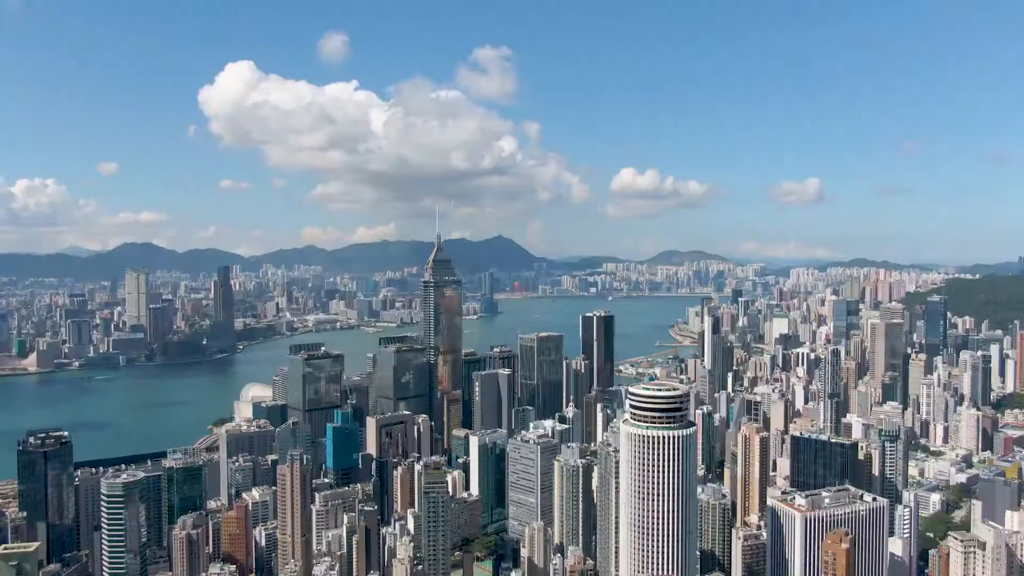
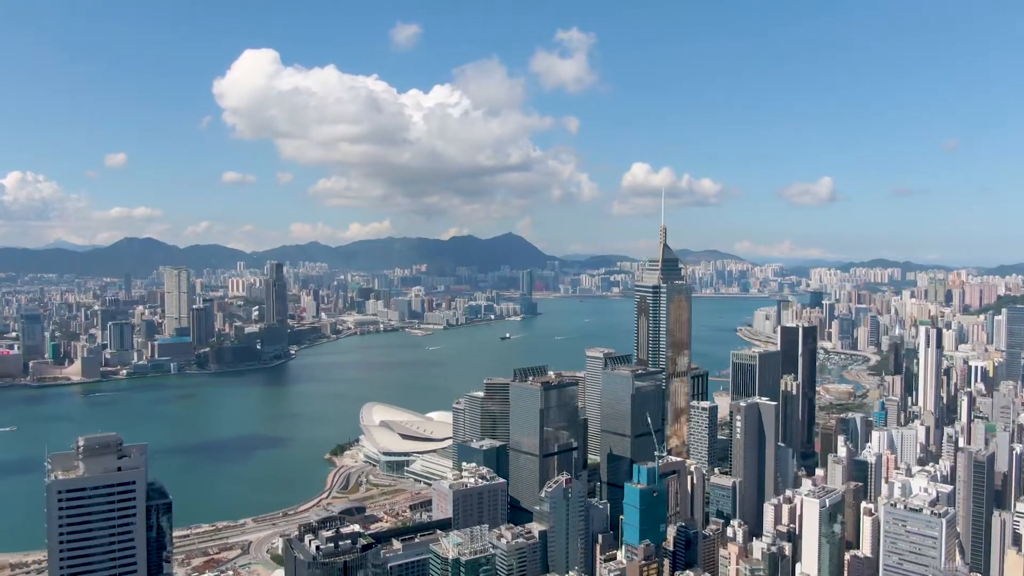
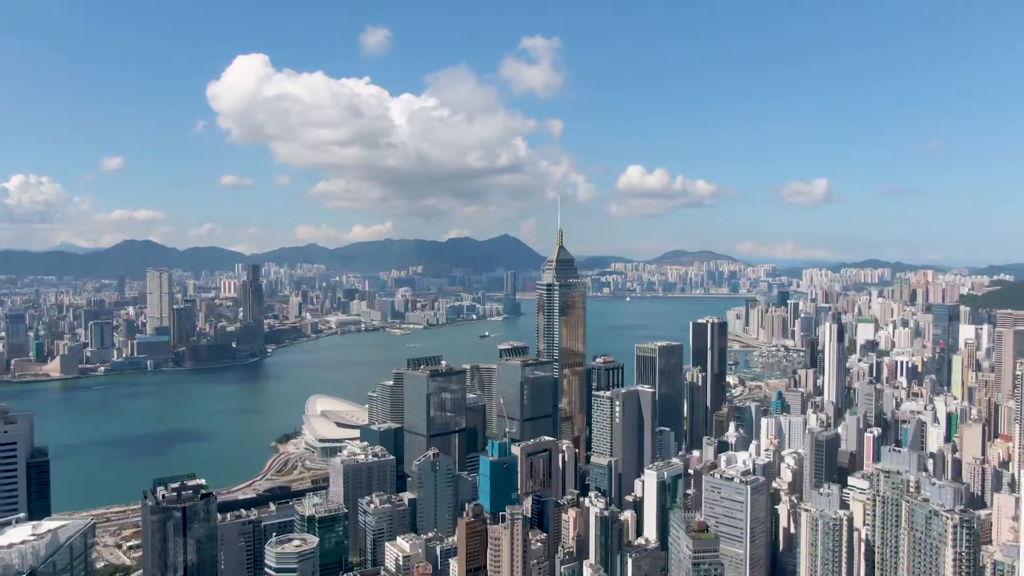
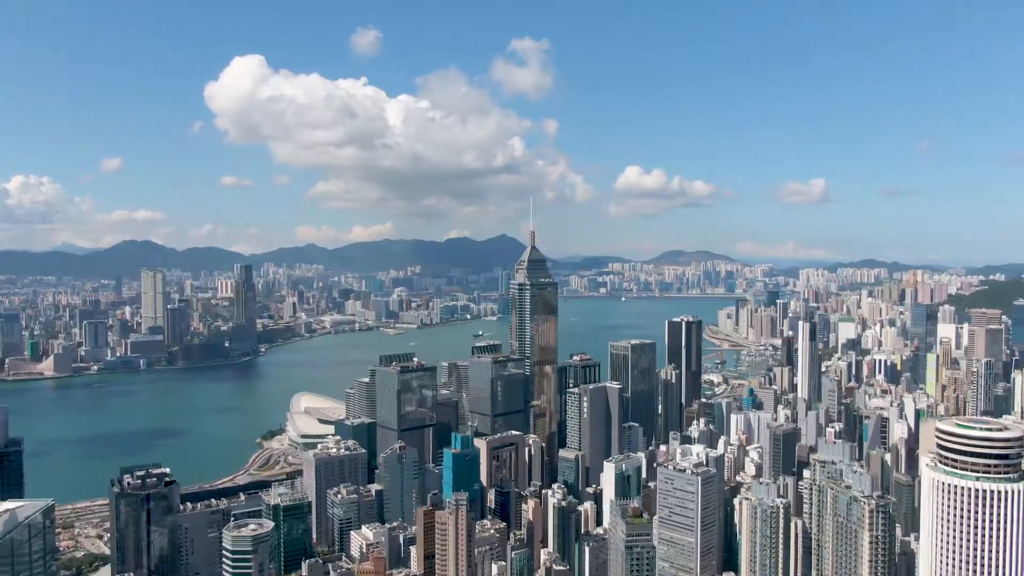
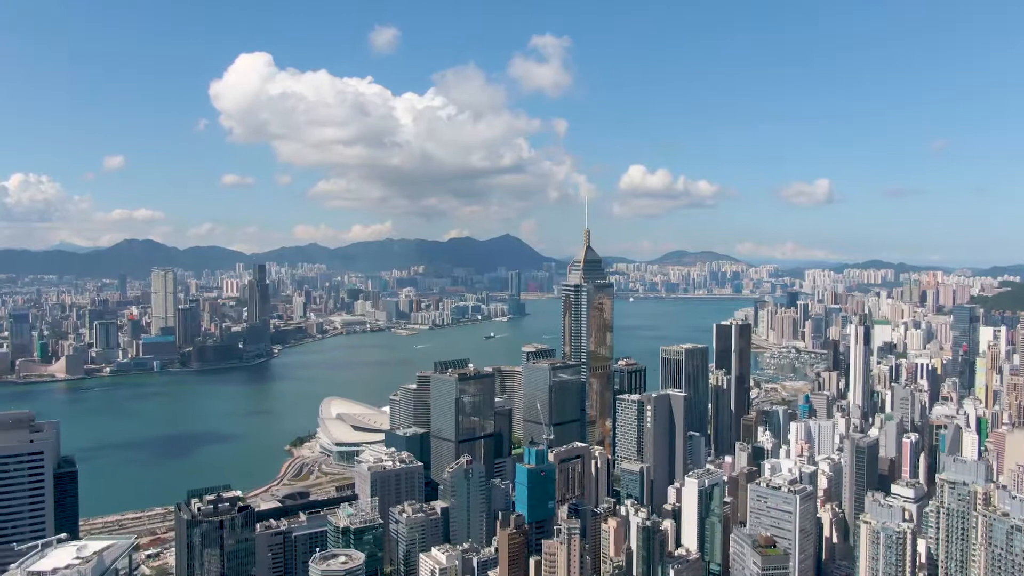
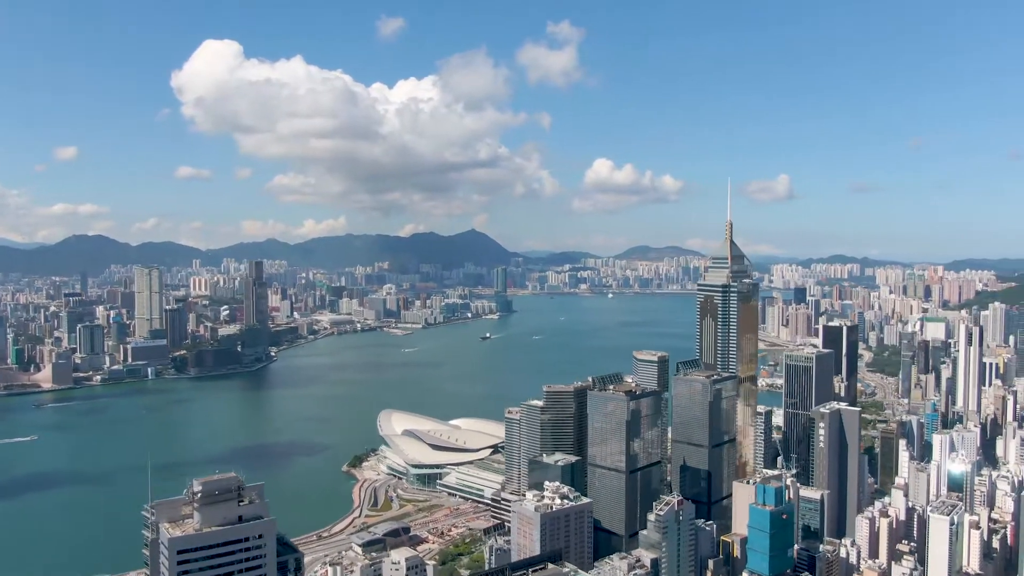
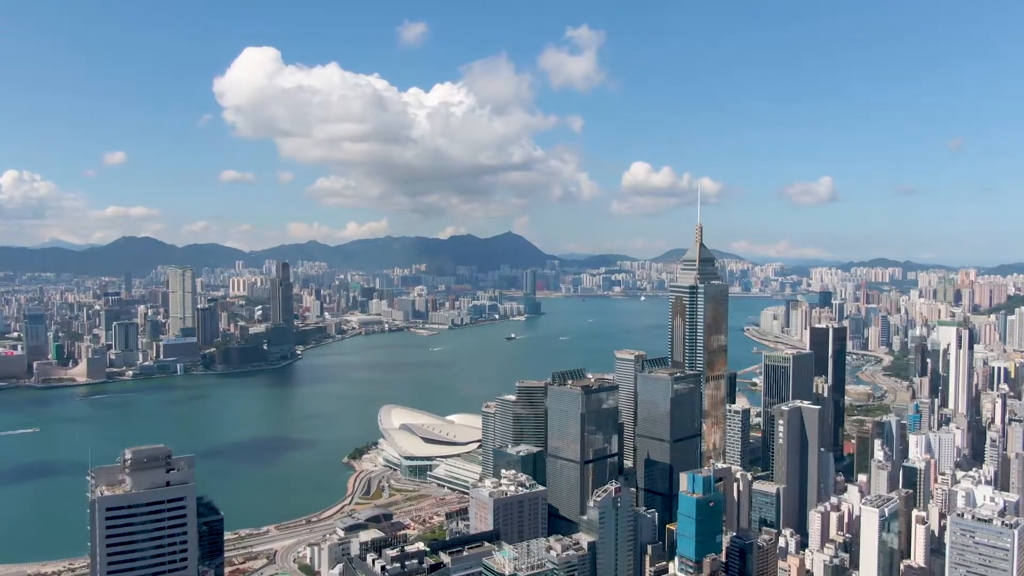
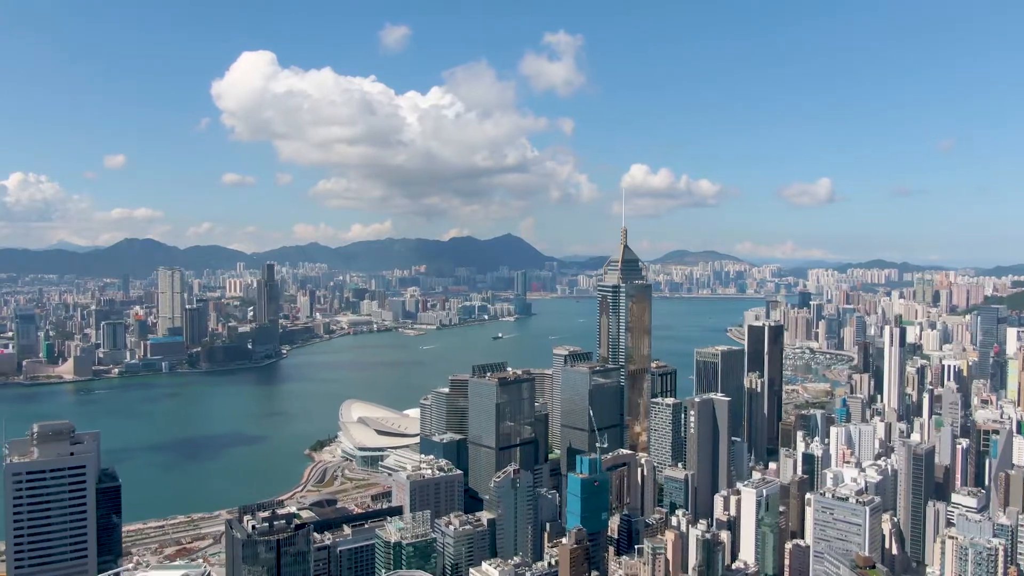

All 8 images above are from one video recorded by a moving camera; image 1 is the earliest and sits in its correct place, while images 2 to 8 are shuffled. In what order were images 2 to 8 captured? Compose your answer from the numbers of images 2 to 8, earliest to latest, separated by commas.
4, 3, 5, 8, 2, 7, 6
